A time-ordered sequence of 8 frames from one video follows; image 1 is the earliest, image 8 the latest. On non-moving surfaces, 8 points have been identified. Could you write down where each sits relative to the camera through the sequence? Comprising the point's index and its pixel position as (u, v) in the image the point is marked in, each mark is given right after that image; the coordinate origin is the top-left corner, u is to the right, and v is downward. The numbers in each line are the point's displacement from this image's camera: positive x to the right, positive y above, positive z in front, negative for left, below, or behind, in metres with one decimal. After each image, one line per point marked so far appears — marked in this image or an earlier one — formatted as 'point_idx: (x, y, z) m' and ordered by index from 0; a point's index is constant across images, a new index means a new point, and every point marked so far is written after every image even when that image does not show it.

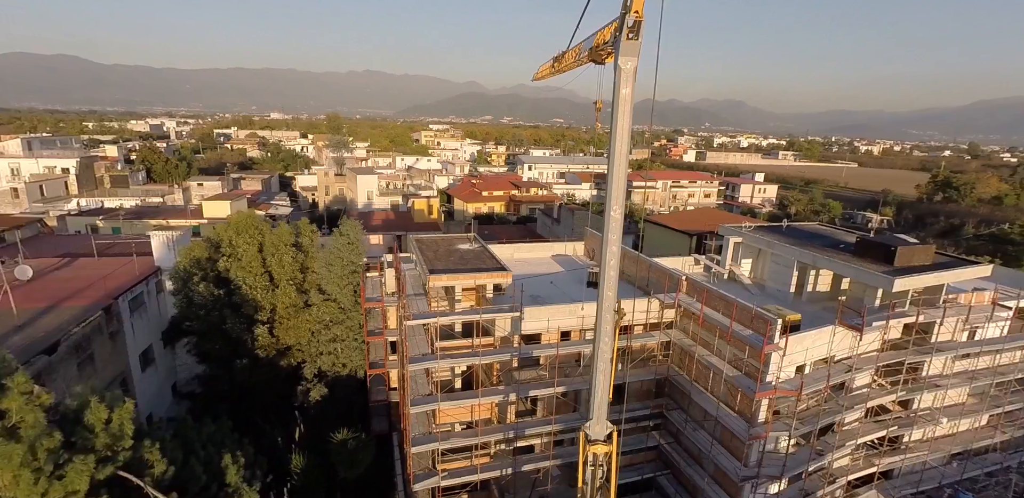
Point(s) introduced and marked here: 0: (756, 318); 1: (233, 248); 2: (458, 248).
0: (+5.1, -1.4, +10.5) m
1: (-7.1, 0.0, +13.3) m
2: (-1.3, 0.0, +13.5) m
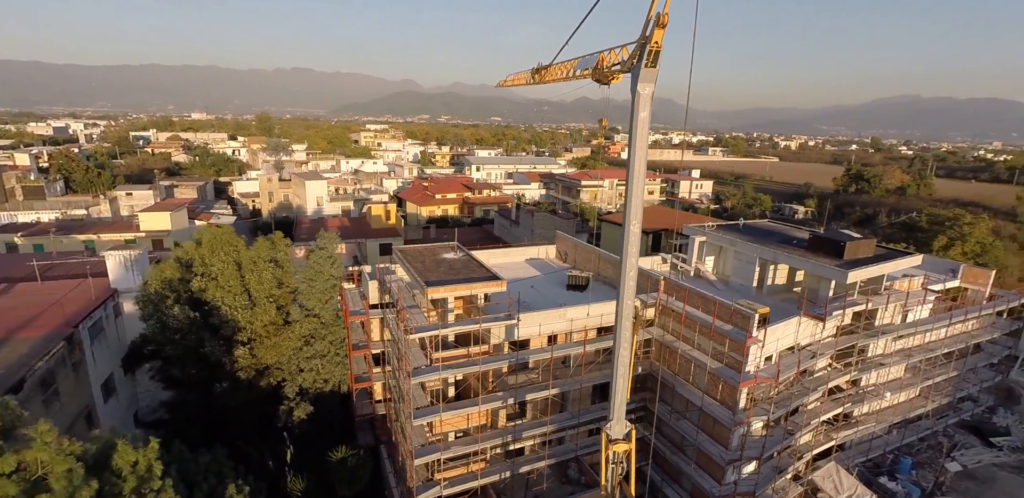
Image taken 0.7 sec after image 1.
0: (+5.0, -1.4, +11.4) m
1: (-7.5, -0.4, +12.7) m
2: (-1.8, -0.2, +13.6) m
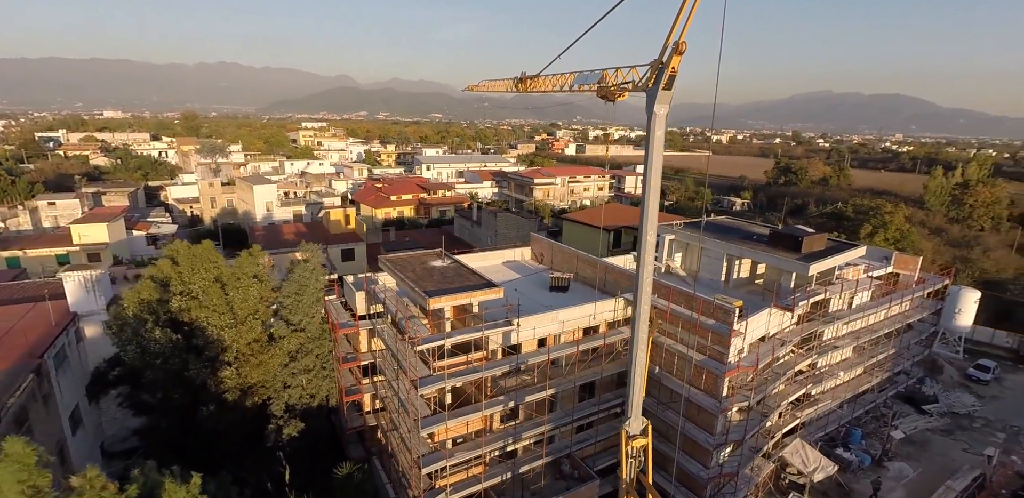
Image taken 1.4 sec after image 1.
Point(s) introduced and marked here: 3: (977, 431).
0: (+4.9, -1.4, +12.2) m
1: (-7.6, -0.9, +12.2) m
2: (-2.1, -0.5, +13.7) m
3: (+16.2, -6.3, +17.9) m
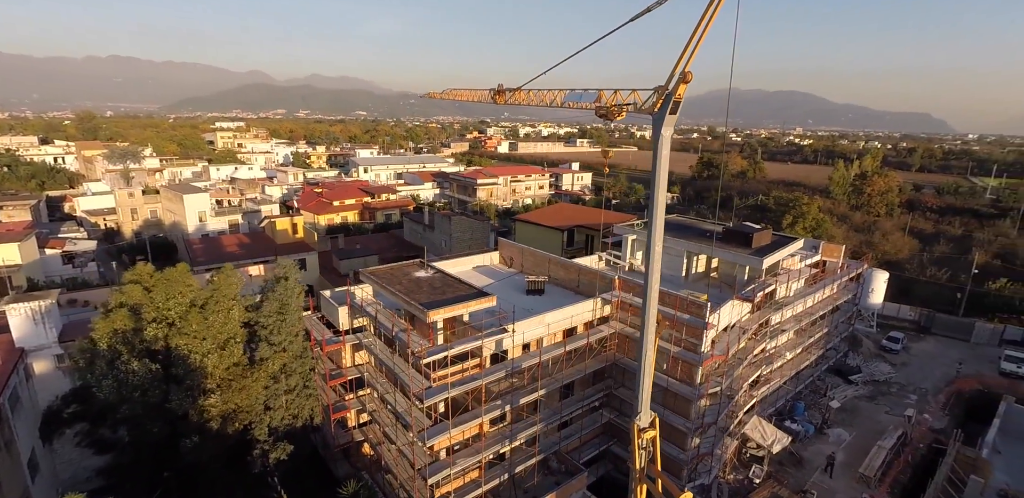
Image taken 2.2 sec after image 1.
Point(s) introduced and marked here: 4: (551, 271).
0: (+4.6, -1.4, +13.3) m
1: (-7.8, -1.4, +11.5) m
2: (-2.5, -0.7, +13.7) m
3: (+15.3, -5.8, +20.4) m
4: (+1.3, -0.7, +17.0) m
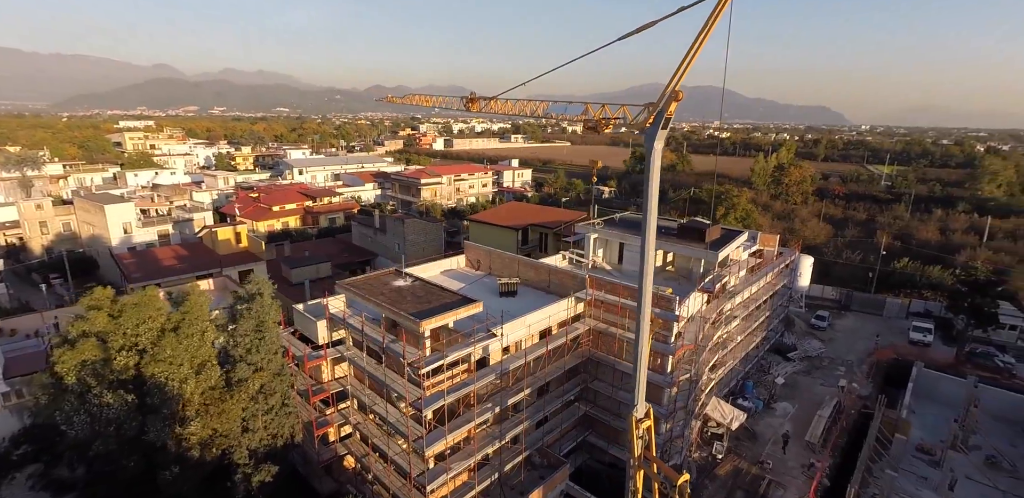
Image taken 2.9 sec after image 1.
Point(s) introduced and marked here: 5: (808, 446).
0: (+4.1, -1.4, +14.2) m
1: (-8.0, -1.9, +10.8) m
2: (-3.1, -1.0, +13.7) m
3: (+13.9, -5.3, +22.7) m
4: (+0.3, -0.8, +17.5) m
5: (+10.1, -6.7, +17.4) m
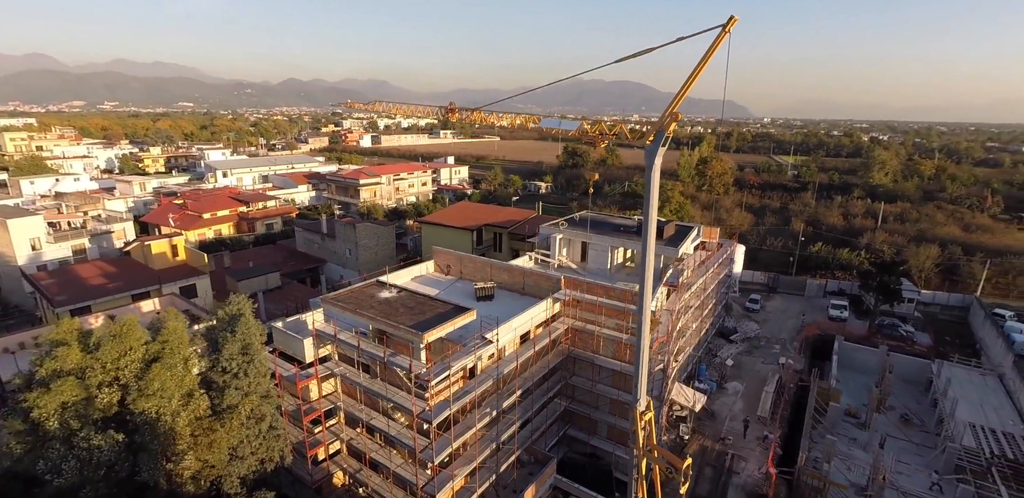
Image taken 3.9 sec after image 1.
0: (+3.7, -1.4, +15.1) m
1: (-7.8, -2.4, +10.1) m
2: (-3.4, -1.3, +13.6) m
3: (+12.3, -4.8, +25.0) m
4: (-0.6, -0.9, +17.8) m
5: (+9.3, -6.5, +19.2) m
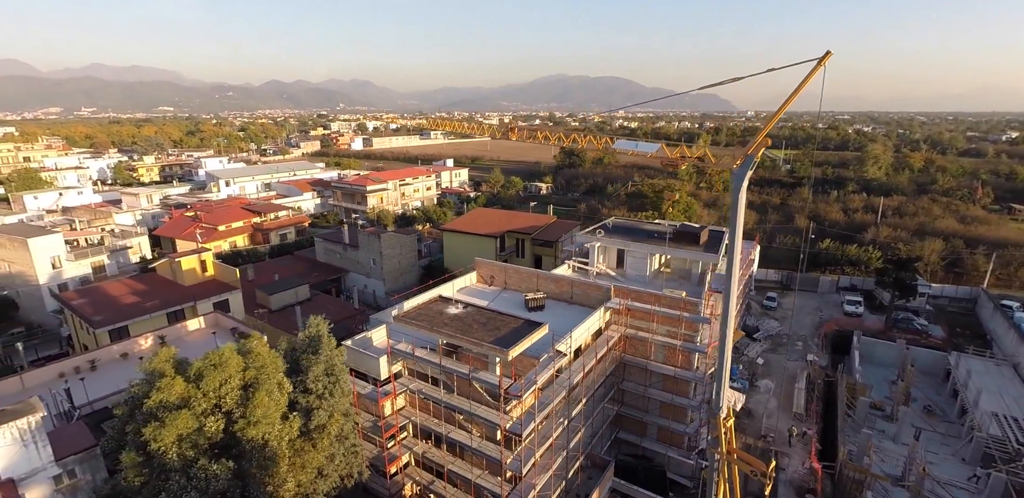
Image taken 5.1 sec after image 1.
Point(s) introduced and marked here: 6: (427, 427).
0: (+5.4, -1.7, +15.6) m
1: (-5.9, -3.1, +10.4) m
2: (-1.6, -1.8, +14.0) m
3: (+13.9, -4.8, +25.8) m
4: (+1.0, -1.3, +18.2) m
5: (+11.1, -6.6, +20.0) m
6: (-2.2, -4.7, +13.4) m
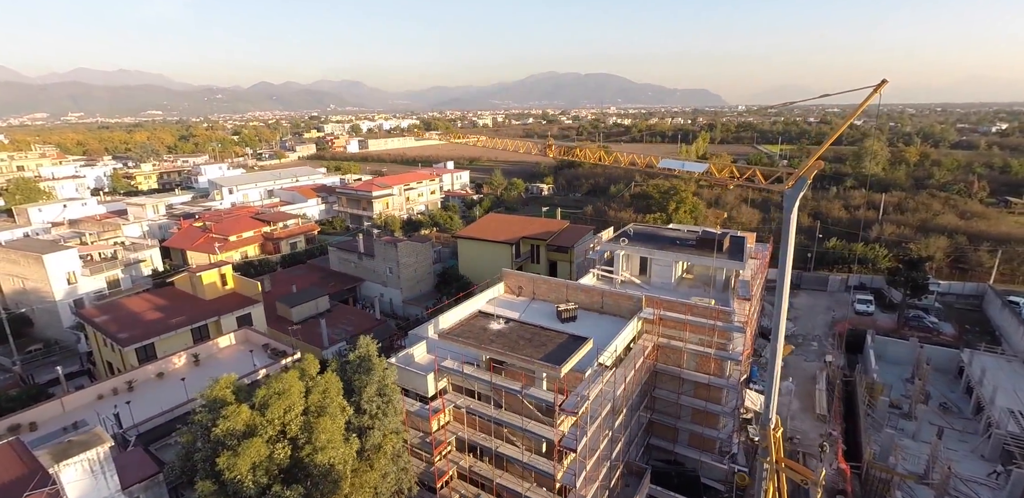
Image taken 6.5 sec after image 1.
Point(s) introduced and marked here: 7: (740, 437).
0: (+6.5, -2.0, +16.0) m
1: (-4.7, -3.6, +10.5) m
2: (-0.4, -2.3, +14.2) m
3: (+14.9, -4.9, +26.2) m
4: (+2.1, -1.7, +18.5) m
5: (+12.3, -6.8, +20.4) m
6: (-1.0, -5.2, +13.7) m
7: (+8.1, -6.9, +18.5) m
